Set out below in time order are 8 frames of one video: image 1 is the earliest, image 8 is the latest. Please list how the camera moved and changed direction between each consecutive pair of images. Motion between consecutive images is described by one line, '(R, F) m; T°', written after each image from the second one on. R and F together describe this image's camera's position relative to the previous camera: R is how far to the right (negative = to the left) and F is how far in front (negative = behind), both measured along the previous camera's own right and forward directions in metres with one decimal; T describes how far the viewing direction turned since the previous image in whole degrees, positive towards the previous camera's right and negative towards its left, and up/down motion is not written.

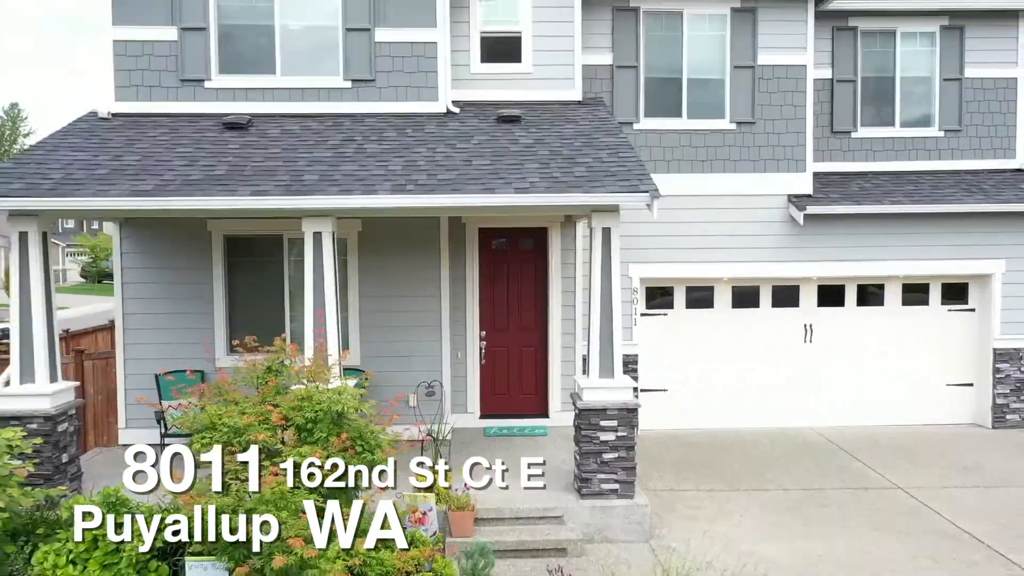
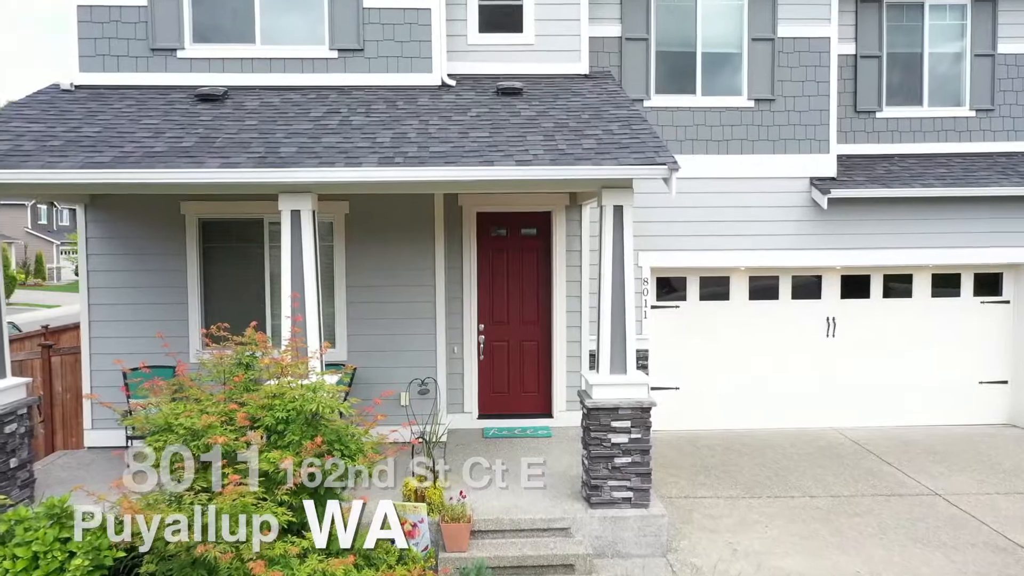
(0.0, +0.6) m; 0°
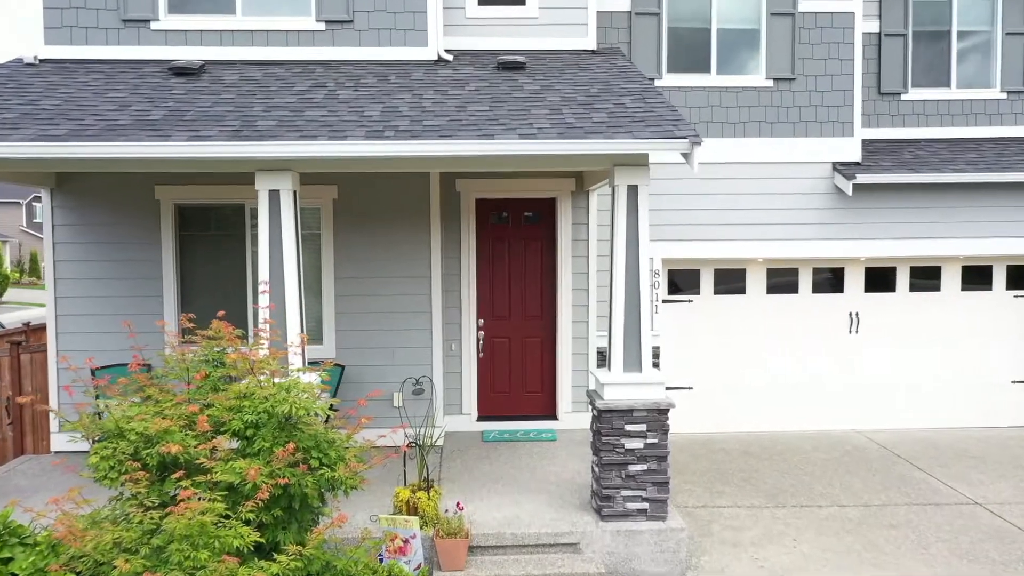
(0.0, +0.5) m; 0°
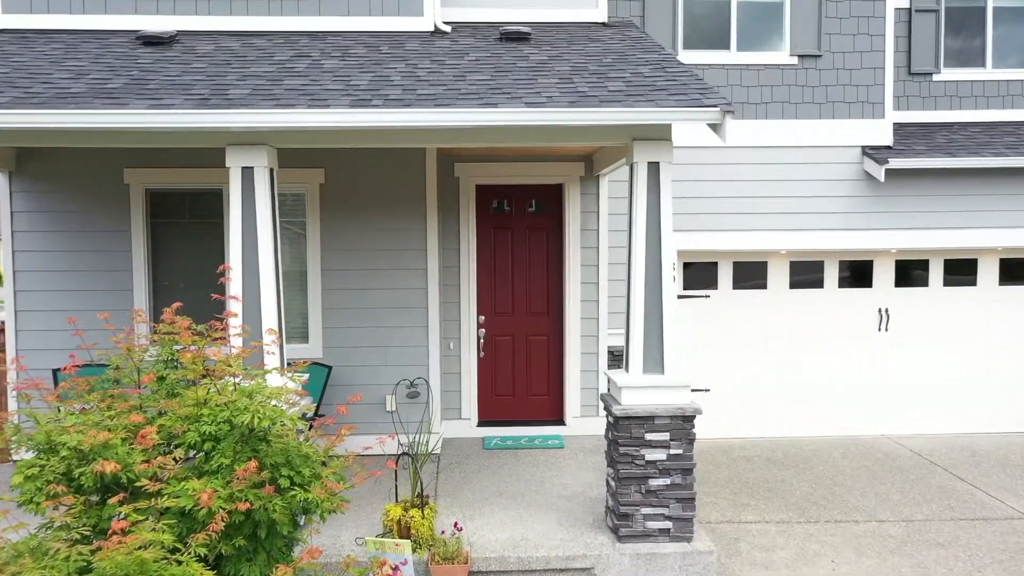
(0.0, +0.6) m; 0°
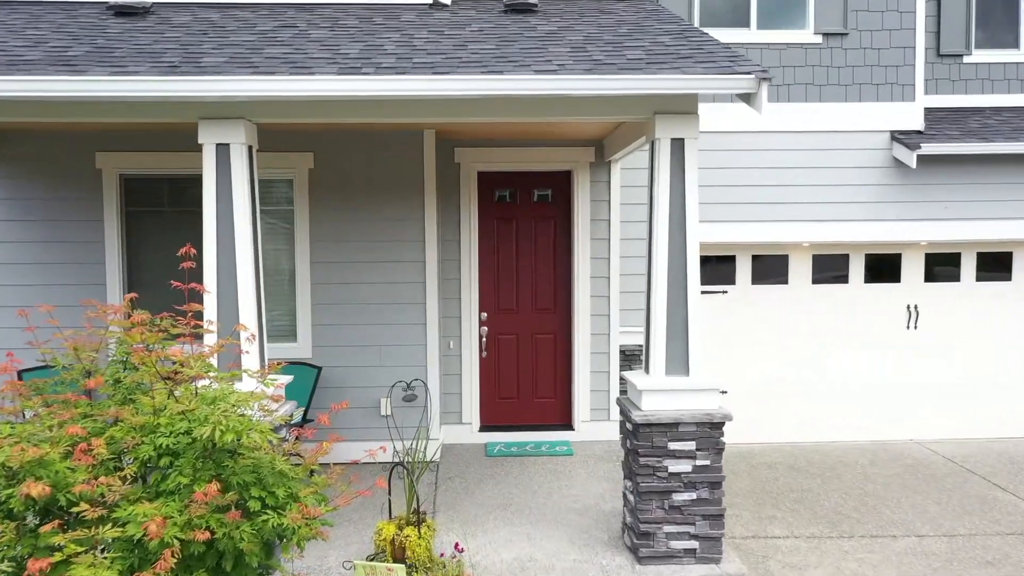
(-0.1, +0.4) m; 0°
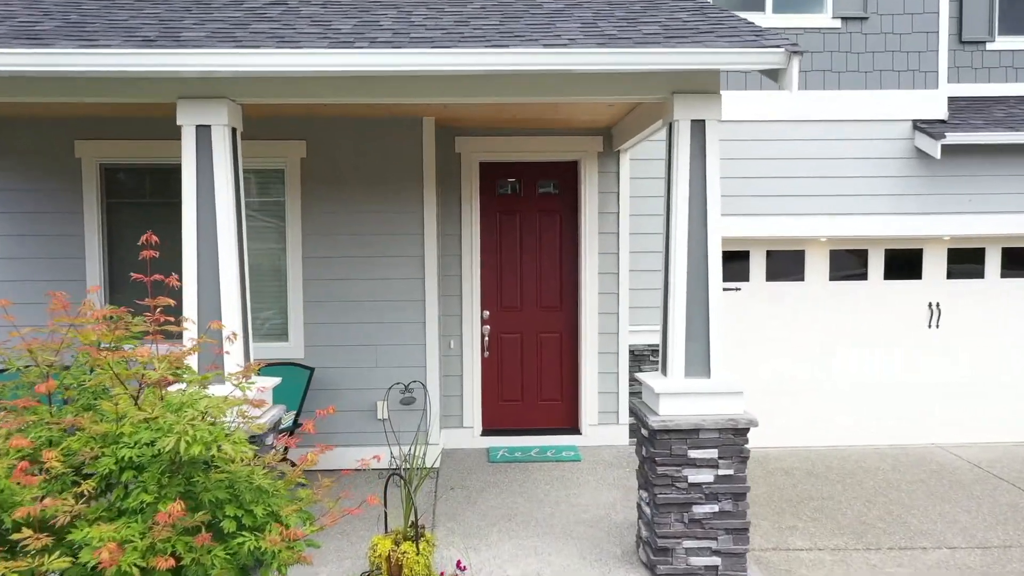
(0.0, +0.3) m; 0°
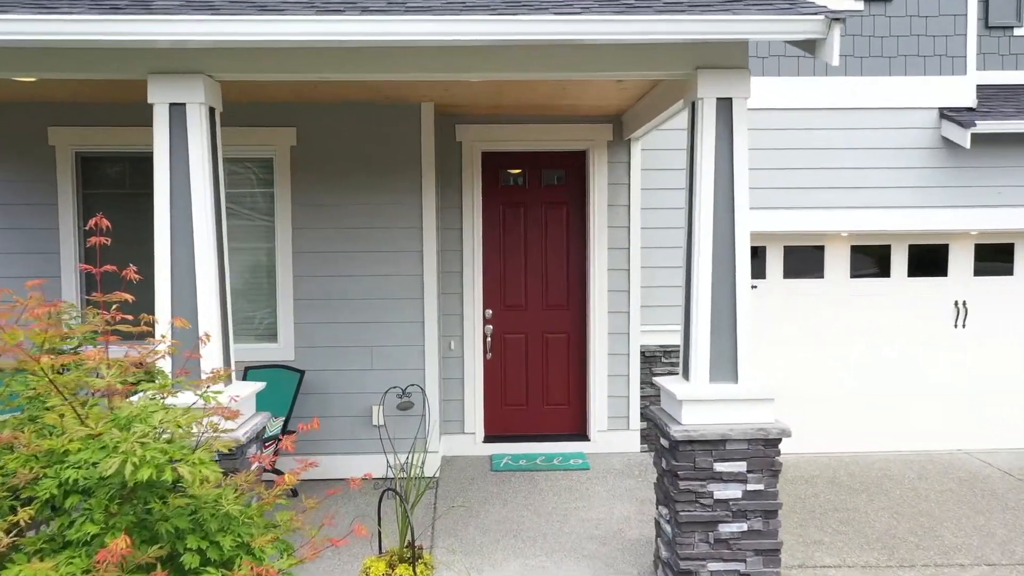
(0.0, +0.3) m; 0°
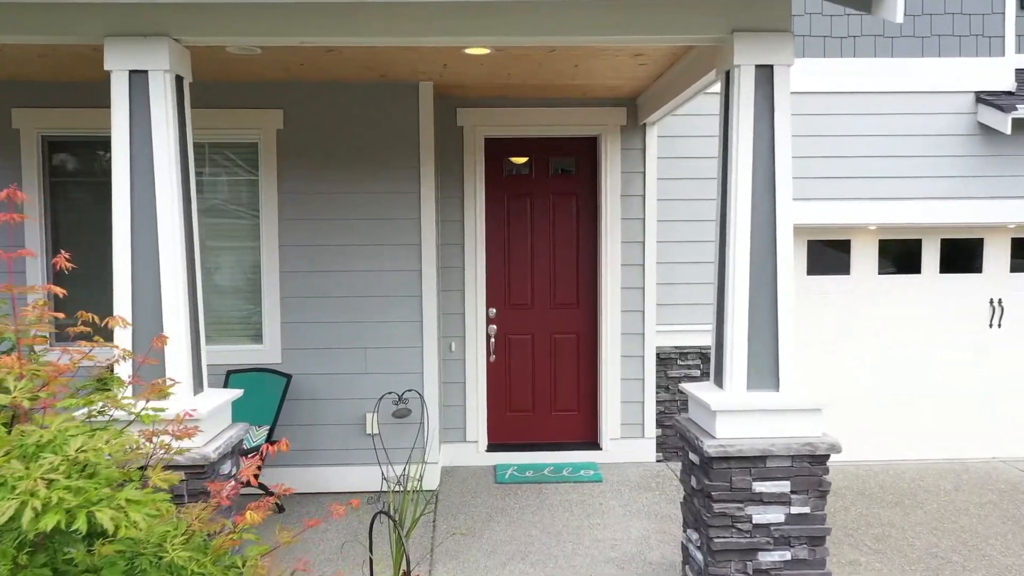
(-0.1, +0.4) m; 0°
